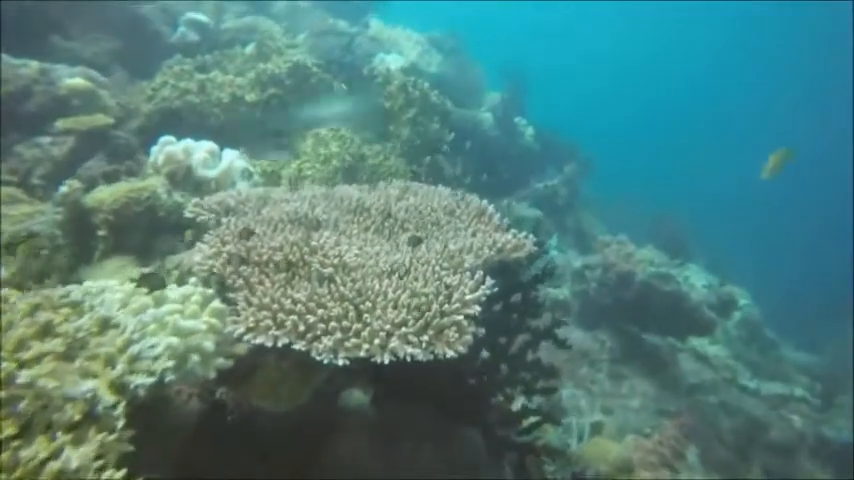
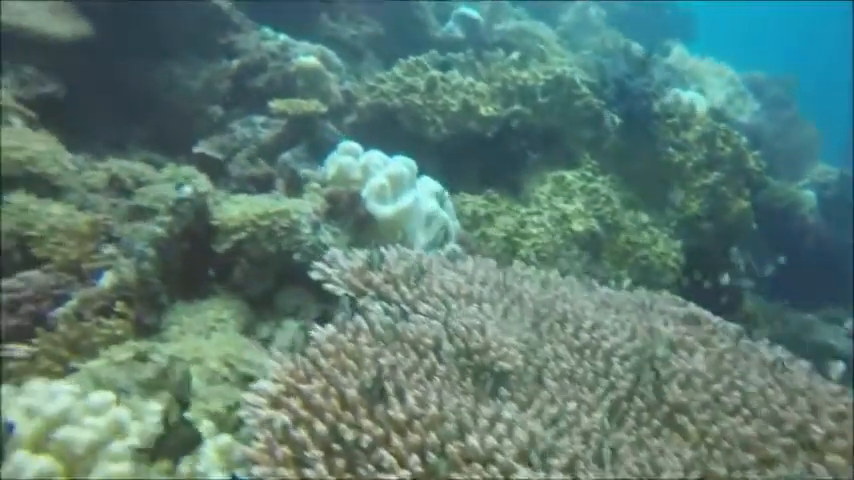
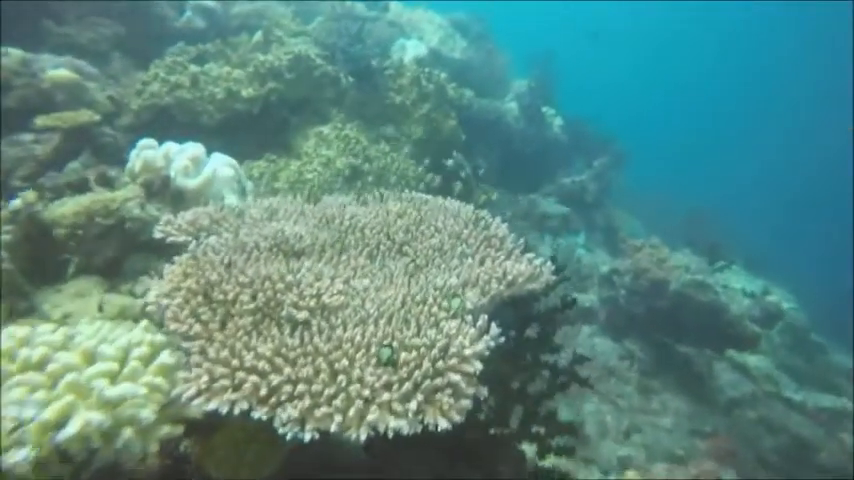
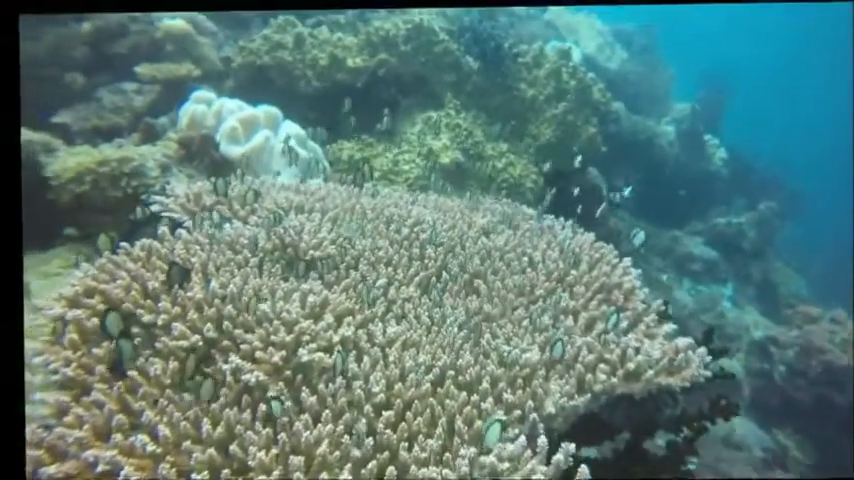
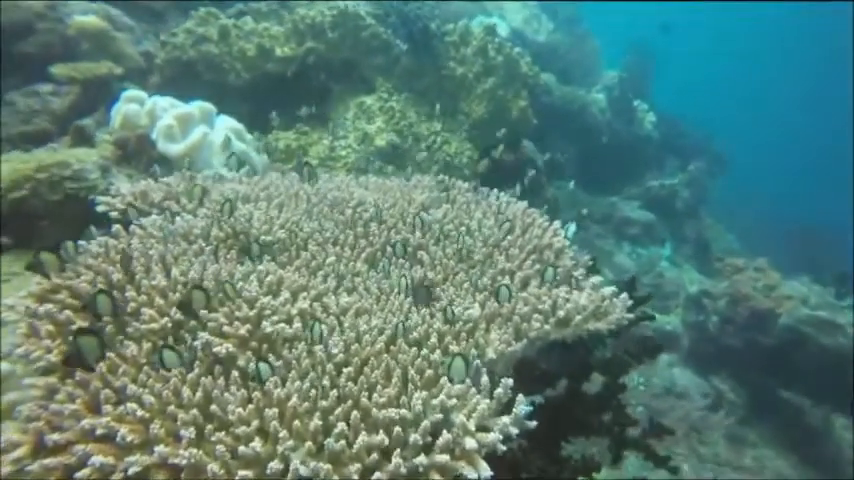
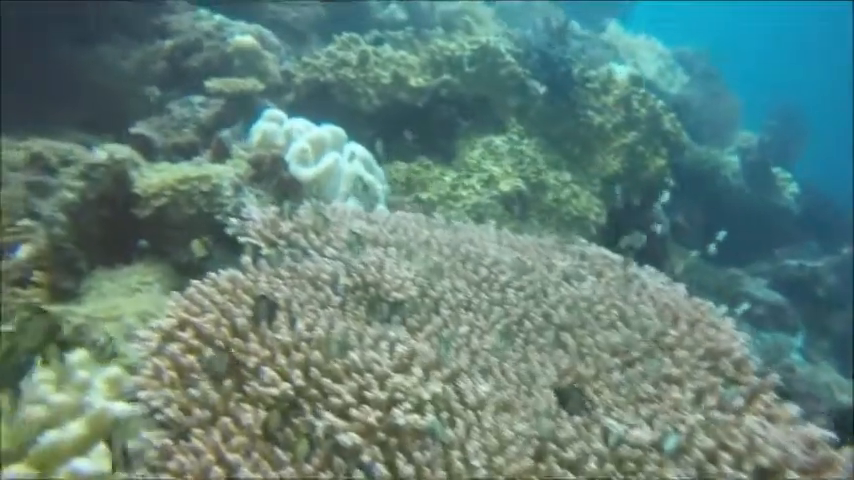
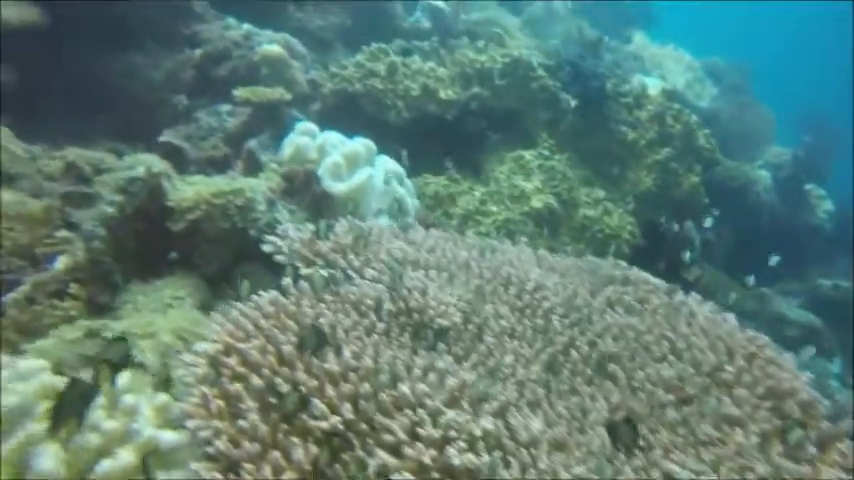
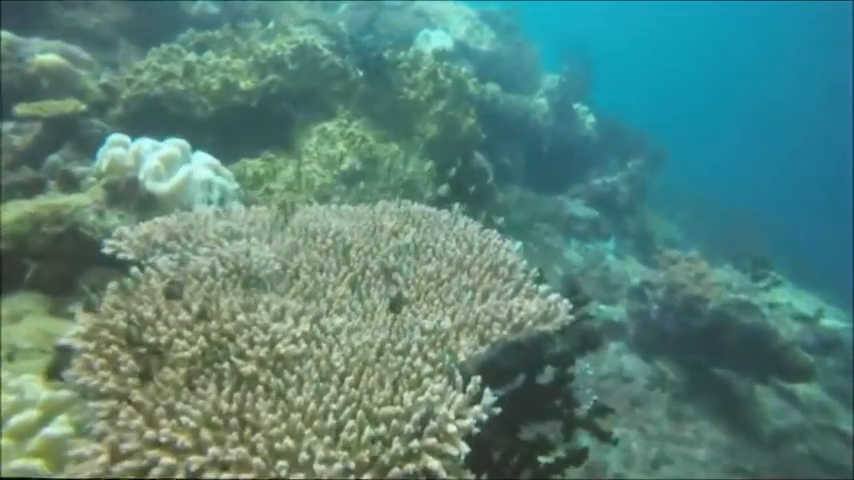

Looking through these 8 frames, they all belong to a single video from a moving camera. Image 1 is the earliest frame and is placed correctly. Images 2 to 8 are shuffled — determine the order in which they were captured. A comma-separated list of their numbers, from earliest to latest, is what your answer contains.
3, 8, 5, 4, 6, 7, 2
